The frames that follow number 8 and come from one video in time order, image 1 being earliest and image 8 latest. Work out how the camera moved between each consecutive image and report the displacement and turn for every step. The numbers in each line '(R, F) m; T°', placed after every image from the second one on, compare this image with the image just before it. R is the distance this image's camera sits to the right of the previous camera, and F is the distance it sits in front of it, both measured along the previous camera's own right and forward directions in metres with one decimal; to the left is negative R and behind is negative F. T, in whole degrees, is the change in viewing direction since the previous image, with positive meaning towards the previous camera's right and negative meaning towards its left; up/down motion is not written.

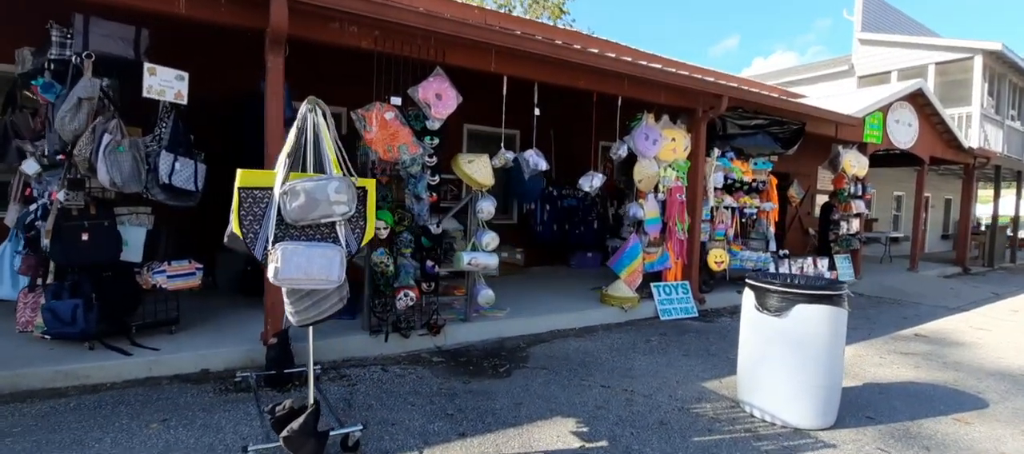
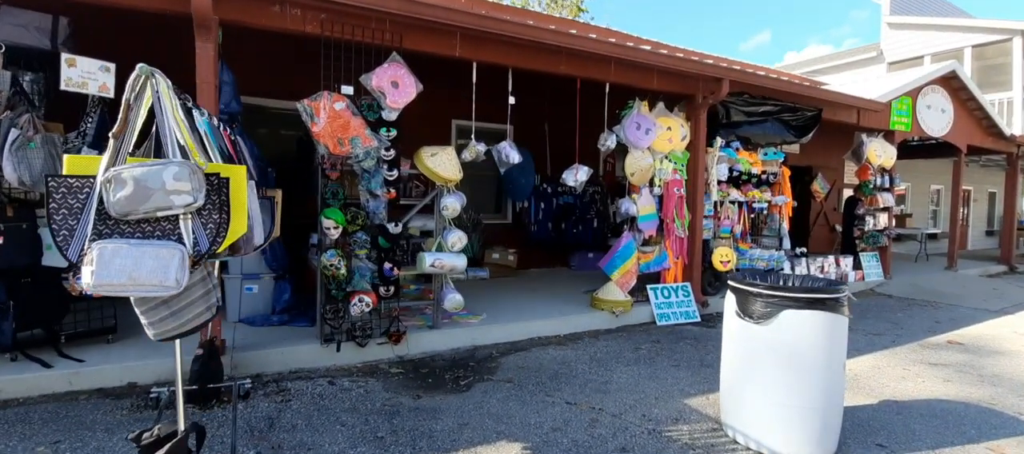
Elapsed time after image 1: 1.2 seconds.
(+0.6, +0.5) m; -3°
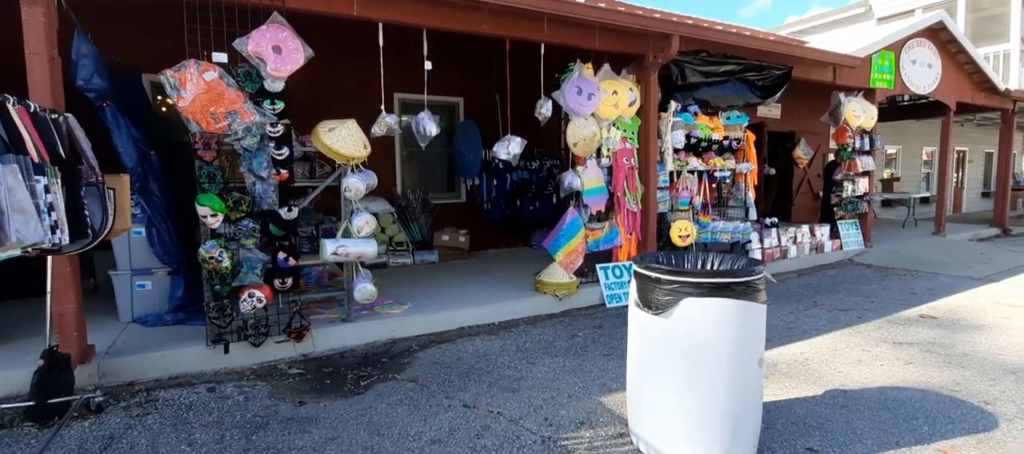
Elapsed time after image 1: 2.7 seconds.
(+0.8, +0.5) m; 0°
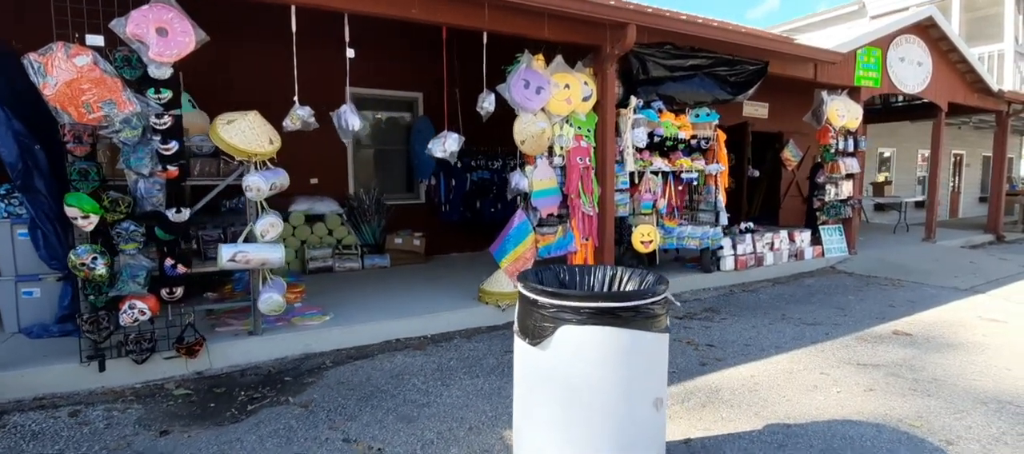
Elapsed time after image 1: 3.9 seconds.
(+0.7, +0.4) m; 0°
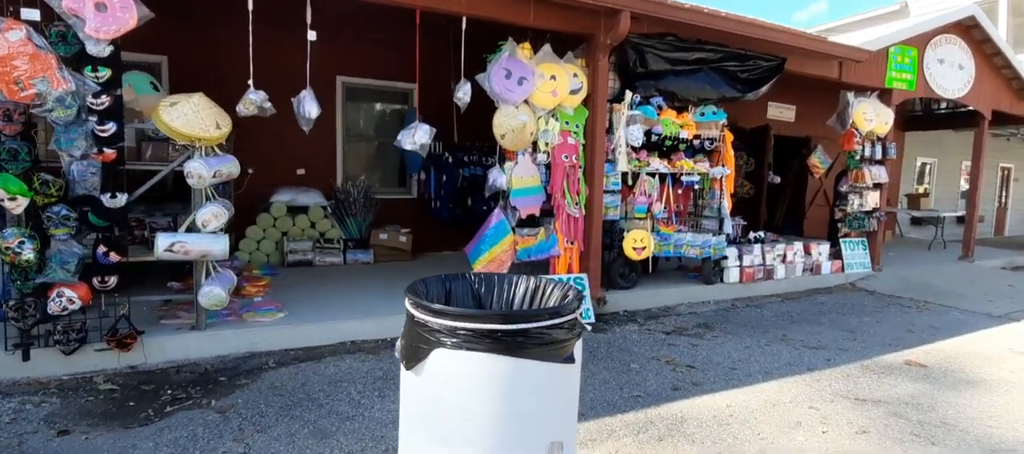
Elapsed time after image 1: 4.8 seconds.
(+0.5, +0.4) m; -3°
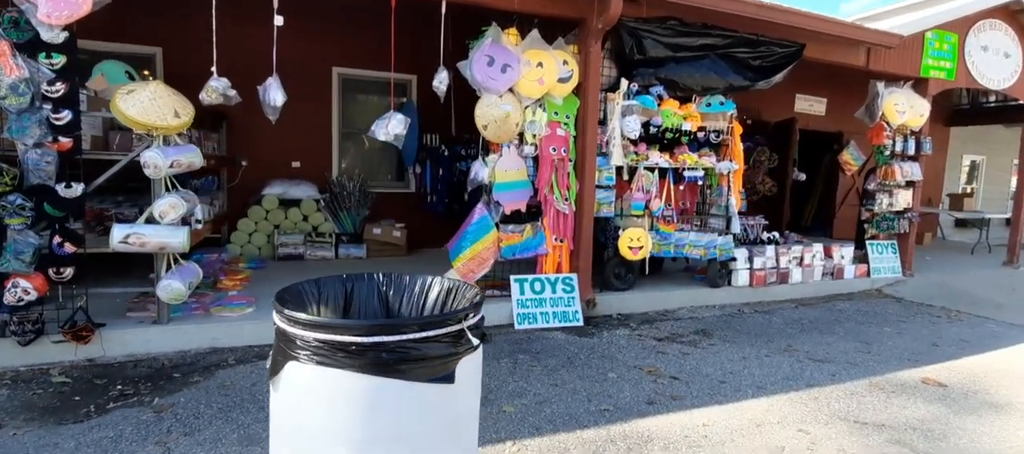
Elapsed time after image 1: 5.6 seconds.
(+0.5, +0.3) m; -4°
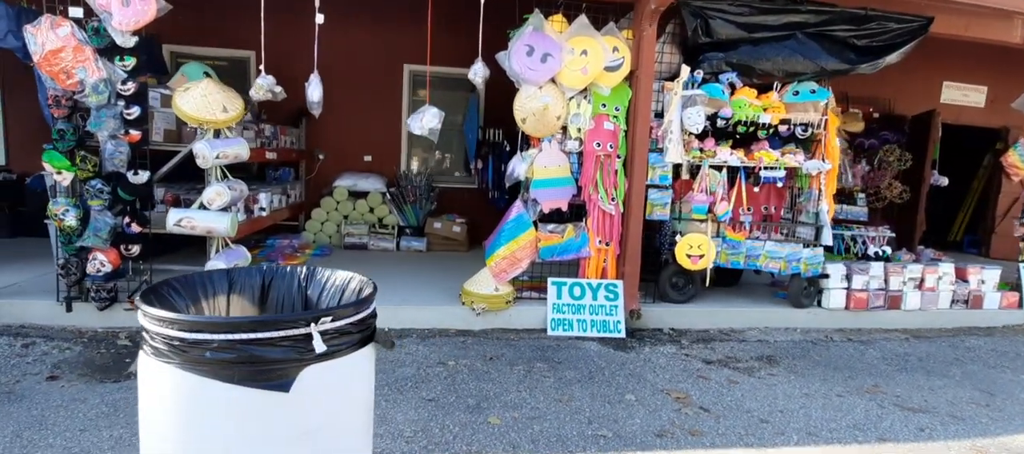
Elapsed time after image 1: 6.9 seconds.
(+0.7, +0.3) m; -13°
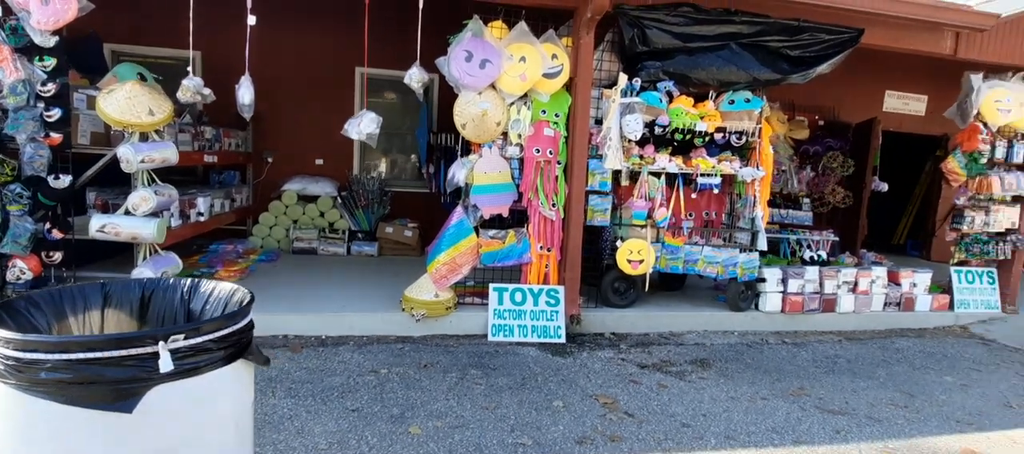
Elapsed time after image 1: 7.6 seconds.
(+0.3, 0.0) m; +3°
